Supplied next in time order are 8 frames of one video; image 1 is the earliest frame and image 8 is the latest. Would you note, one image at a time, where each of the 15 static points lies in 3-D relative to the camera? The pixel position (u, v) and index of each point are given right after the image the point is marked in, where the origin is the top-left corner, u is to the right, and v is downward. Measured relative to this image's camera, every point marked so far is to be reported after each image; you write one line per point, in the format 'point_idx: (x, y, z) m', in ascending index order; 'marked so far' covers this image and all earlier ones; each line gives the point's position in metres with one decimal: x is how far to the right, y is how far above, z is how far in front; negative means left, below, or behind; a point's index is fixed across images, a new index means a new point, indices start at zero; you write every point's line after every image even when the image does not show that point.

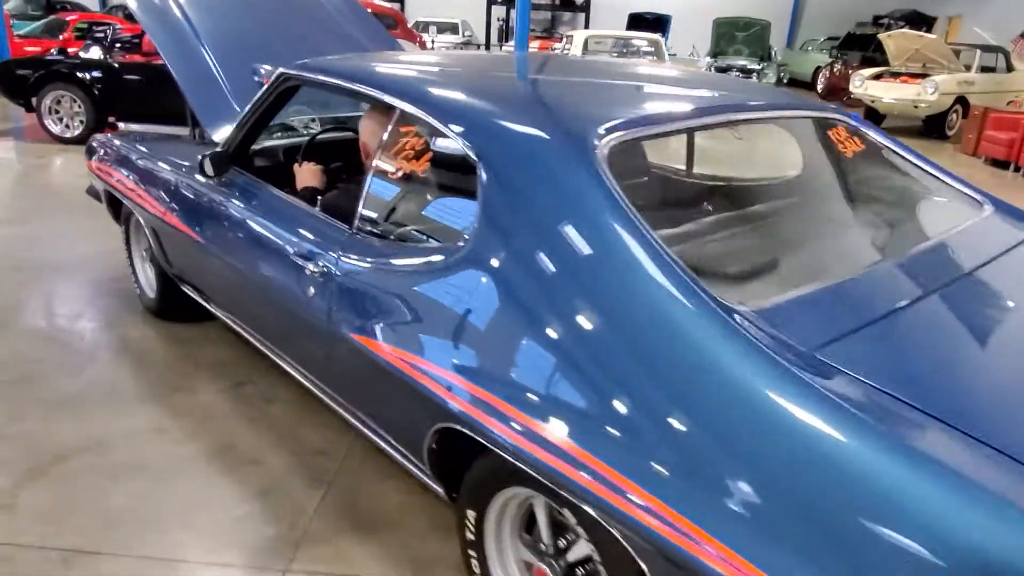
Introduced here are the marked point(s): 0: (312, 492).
0: (-0.6, -0.7, +2.4) m
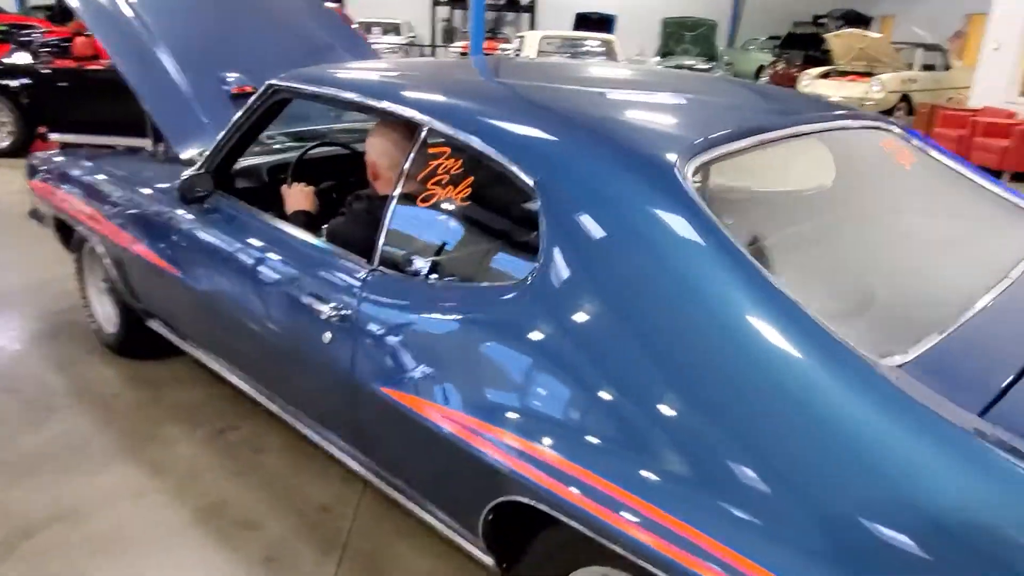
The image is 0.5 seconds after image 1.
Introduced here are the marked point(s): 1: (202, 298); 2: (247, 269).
0: (-0.5, -0.8, +2.1) m
1: (-1.0, 0.0, +2.4) m
2: (-0.8, +0.1, +2.2) m
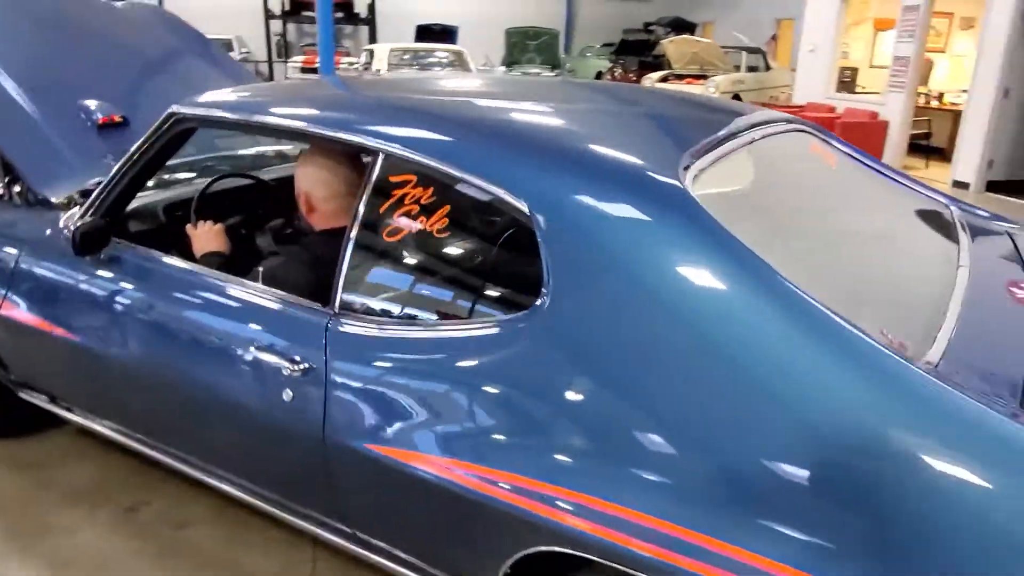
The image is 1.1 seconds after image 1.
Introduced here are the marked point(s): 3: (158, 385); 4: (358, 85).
0: (-0.6, -0.9, +1.9) m
1: (-1.2, -0.2, +2.1) m
2: (-0.9, -0.1, +1.9) m
3: (-1.0, -0.3, +2.0) m
4: (-0.4, +0.6, +2.1) m
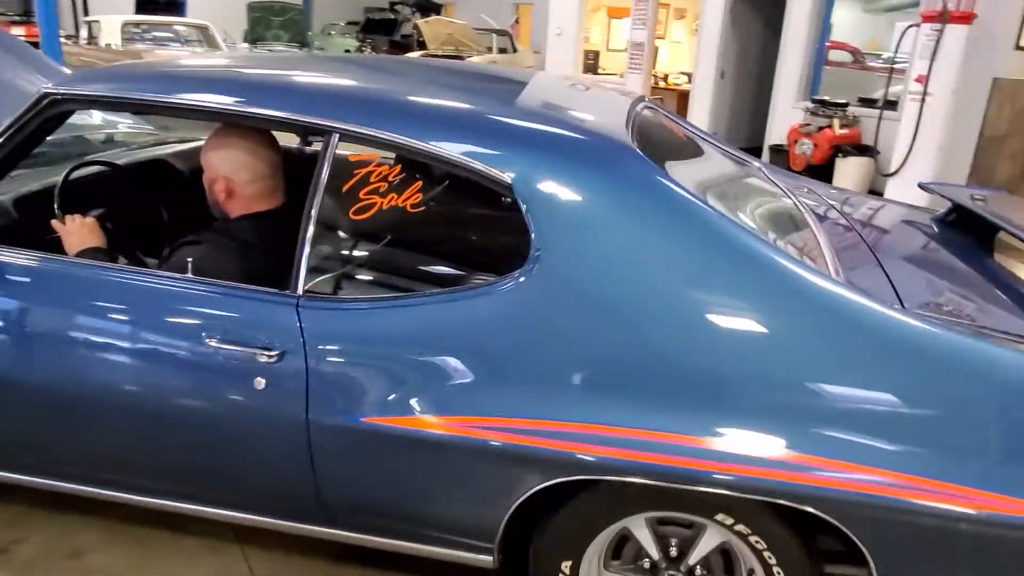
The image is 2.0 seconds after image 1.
0: (-0.6, -0.9, +1.8) m
1: (-1.3, -0.2, +1.8) m
2: (-1.1, -0.1, +1.7) m
3: (-1.1, -0.3, +1.8) m
4: (-0.7, +0.6, +2.0) m
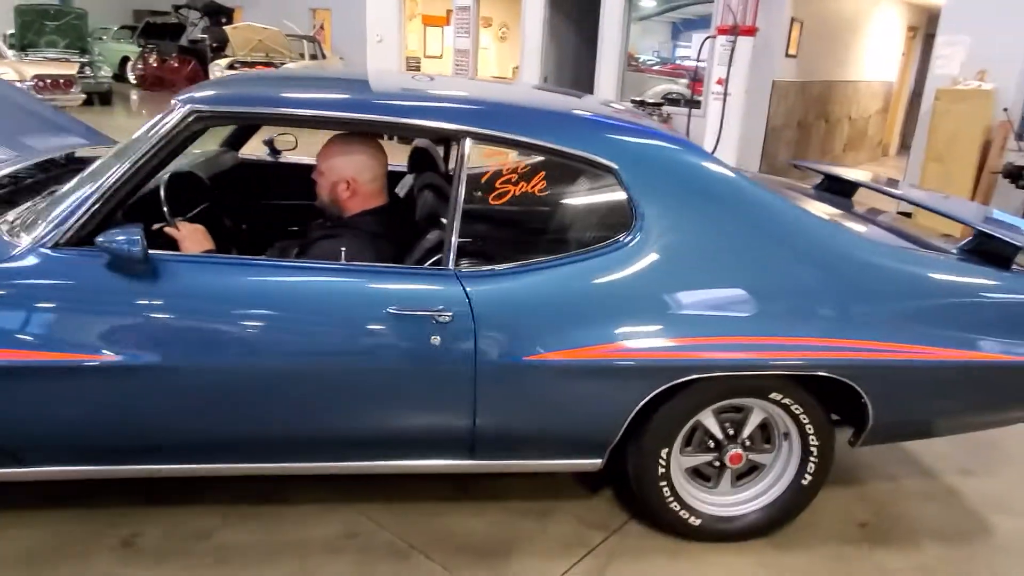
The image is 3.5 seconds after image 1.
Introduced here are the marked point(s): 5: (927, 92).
0: (-0.3, -0.8, +2.2) m
1: (-1.0, -0.3, +2.0) m
2: (-0.7, -0.1, +2.0) m
3: (-0.8, -0.3, +2.0) m
4: (-0.6, +0.7, +2.3) m
5: (+4.0, +1.9, +7.1) m
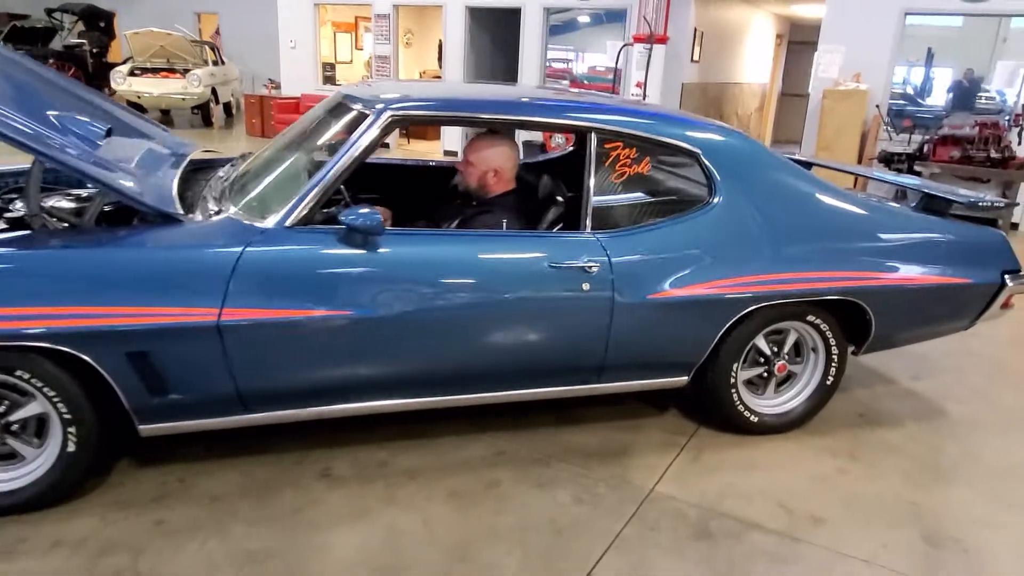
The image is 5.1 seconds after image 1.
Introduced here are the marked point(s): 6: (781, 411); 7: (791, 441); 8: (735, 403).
0: (+0.2, -0.7, +2.8) m
1: (-0.5, -0.2, +2.4) m
2: (-0.3, 0.0, +2.5) m
3: (-0.3, -0.1, +2.5) m
4: (-0.2, +0.8, +2.9) m
5: (+3.4, +2.2, +8.3) m
6: (+1.1, -0.5, +3.1) m
7: (+1.2, -0.6, +3.1) m
8: (+0.9, -0.5, +3.0) m
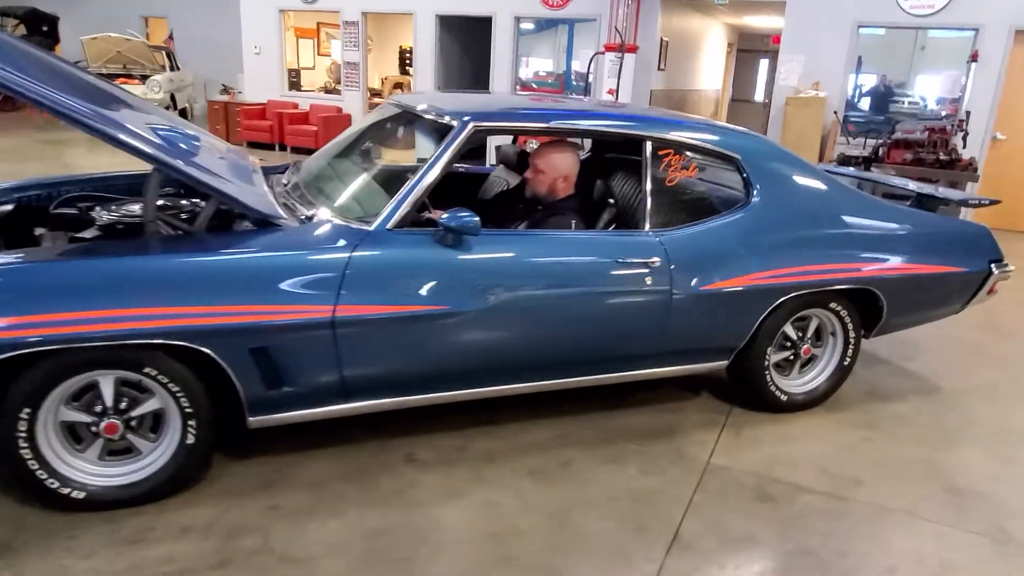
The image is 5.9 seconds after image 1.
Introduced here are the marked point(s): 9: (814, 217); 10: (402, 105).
0: (+0.4, -0.6, +3.1) m
1: (-0.3, -0.1, +2.6) m
2: (0.0, 0.0, +2.7) m
3: (0.0, -0.1, +2.7) m
4: (0.0, +0.8, +3.1) m
5: (+3.1, +2.3, +8.8) m
6: (+1.4, -0.5, +3.4) m
7: (+1.4, -0.6, +3.4) m
8: (+1.2, -0.4, +3.4) m
9: (+1.3, +0.3, +3.2) m
10: (-0.5, +0.8, +3.3) m
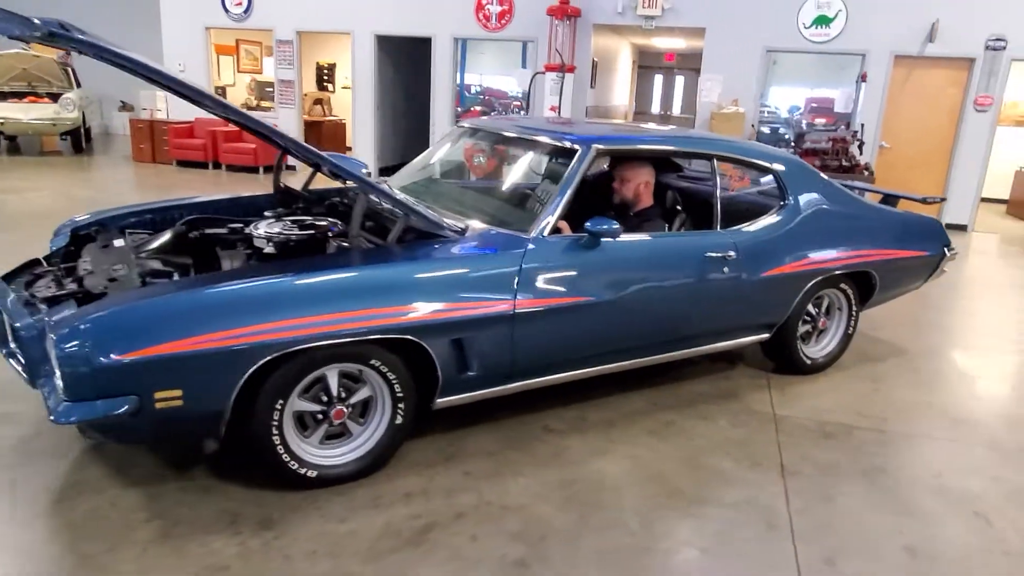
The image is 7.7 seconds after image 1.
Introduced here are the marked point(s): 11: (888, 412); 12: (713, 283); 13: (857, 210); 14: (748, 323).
0: (+0.9, -0.6, +3.7) m
1: (+0.3, -0.1, +3.2) m
2: (+0.5, +0.1, +3.3) m
3: (+0.5, -0.1, +3.3) m
4: (+0.5, +0.8, +3.8) m
5: (+2.5, +2.3, +9.9) m
6: (+1.8, -0.4, +4.3) m
7: (+1.8, -0.5, +4.3) m
8: (+1.6, -0.4, +4.2) m
9: (+1.8, +0.4, +4.1) m
10: (-0.1, +0.8, +3.9) m
11: (+1.9, -0.6, +3.8) m
12: (+1.0, 0.0, +3.6) m
13: (+2.0, +0.4, +4.2) m
14: (+1.2, -0.2, +3.9) m
